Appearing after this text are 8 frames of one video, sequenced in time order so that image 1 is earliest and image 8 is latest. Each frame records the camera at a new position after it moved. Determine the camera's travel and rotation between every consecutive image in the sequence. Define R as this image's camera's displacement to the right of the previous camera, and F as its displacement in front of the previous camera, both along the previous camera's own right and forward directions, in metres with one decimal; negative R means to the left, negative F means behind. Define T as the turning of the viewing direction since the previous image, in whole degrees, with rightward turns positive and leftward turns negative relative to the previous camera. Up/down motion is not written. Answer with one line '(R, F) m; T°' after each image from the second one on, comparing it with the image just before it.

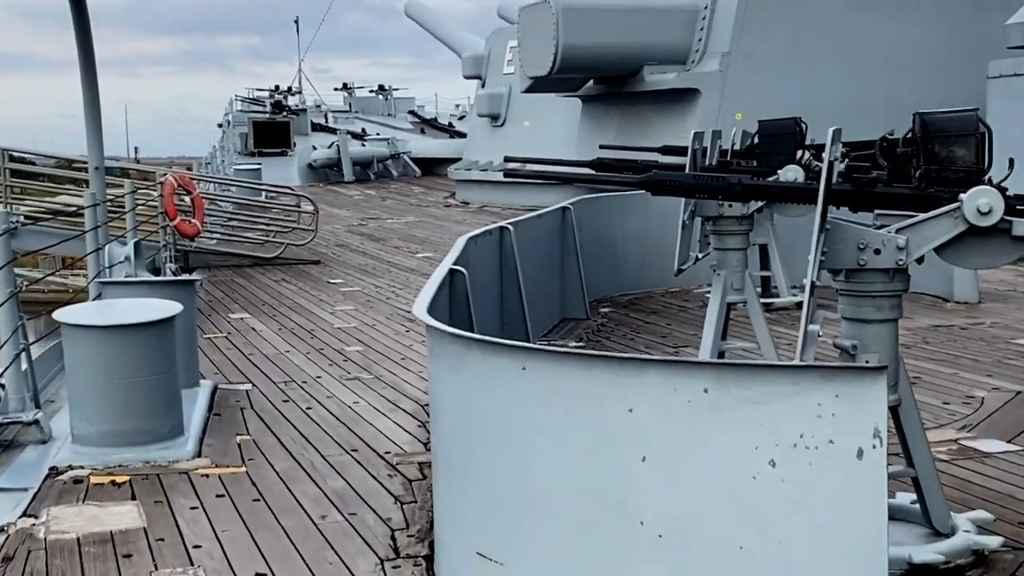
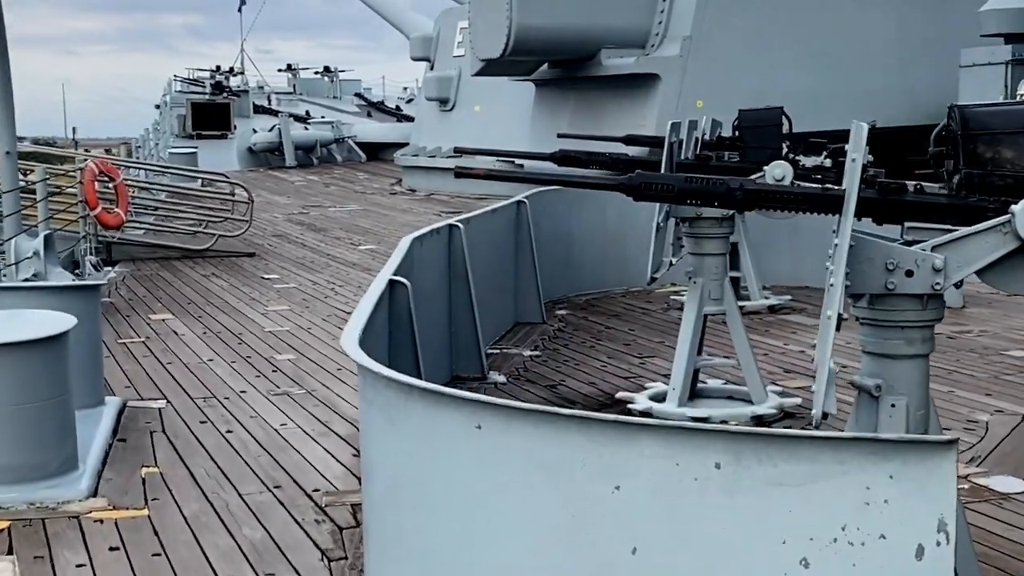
(0.0, +0.6) m; +2°
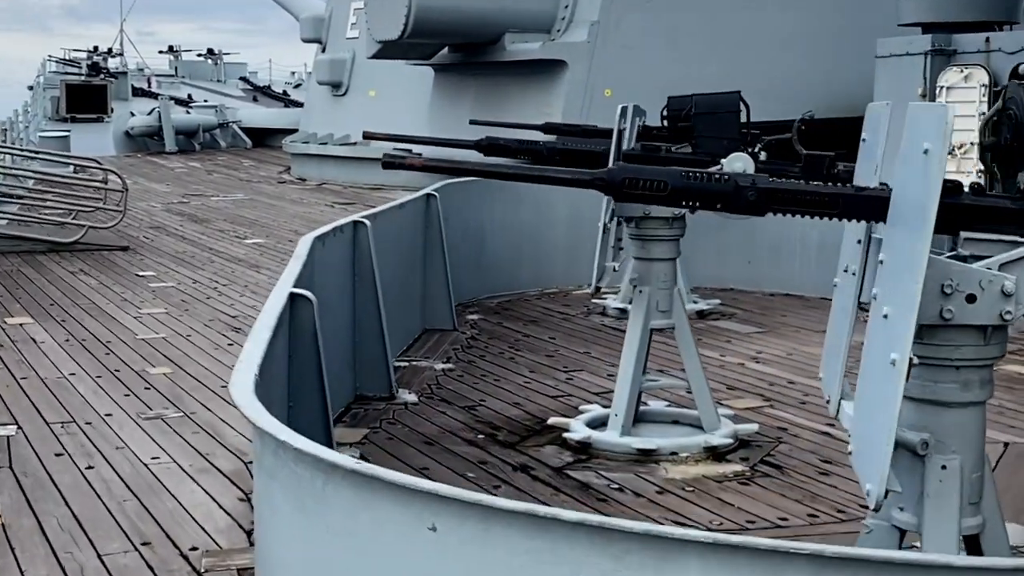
(-0.1, +0.7) m; +5°
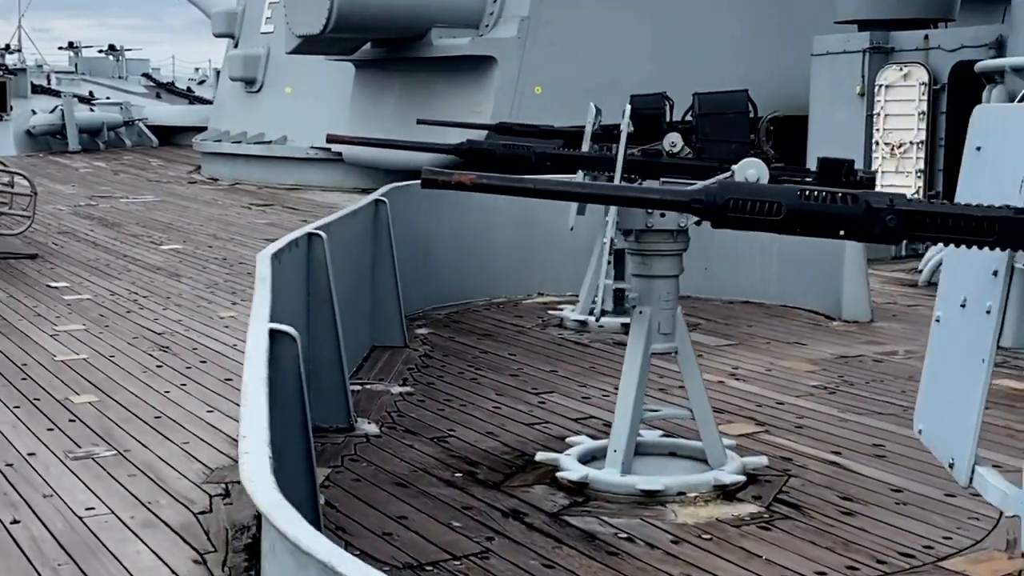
(-0.2, +0.4) m; +4°
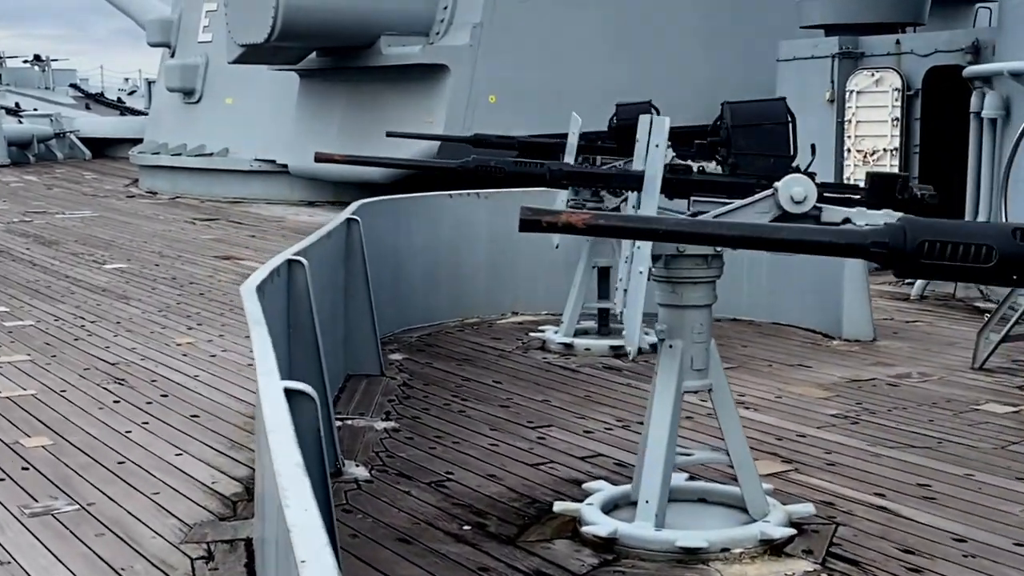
(-0.2, +0.4) m; +3°
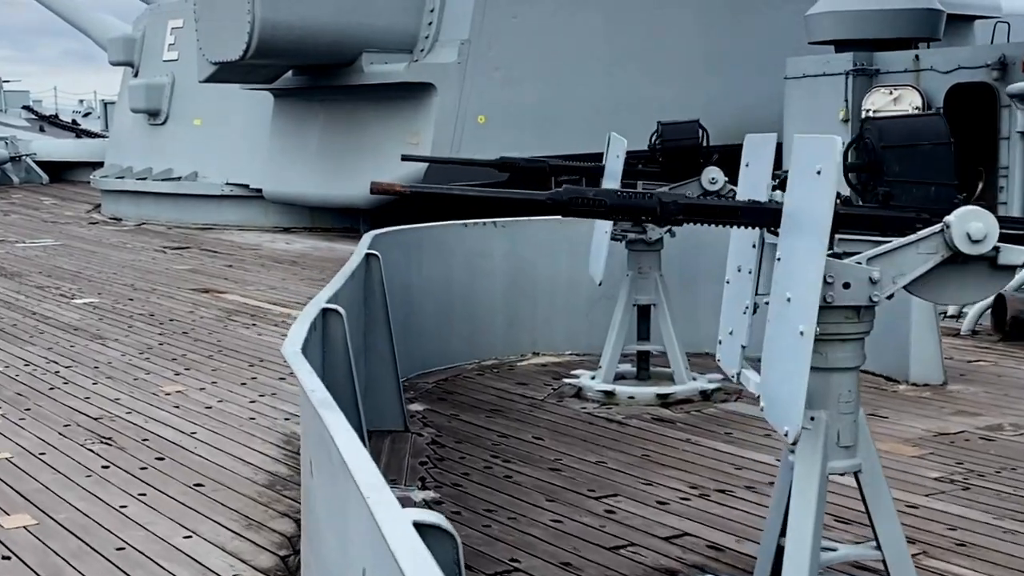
(-0.3, +0.6) m; +2°
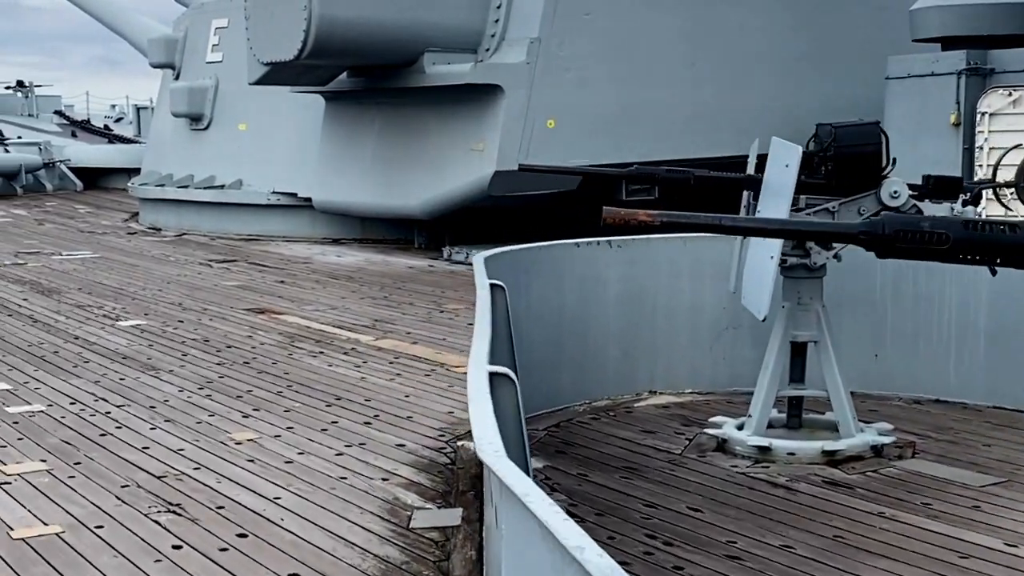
(-0.4, +0.8) m; -1°
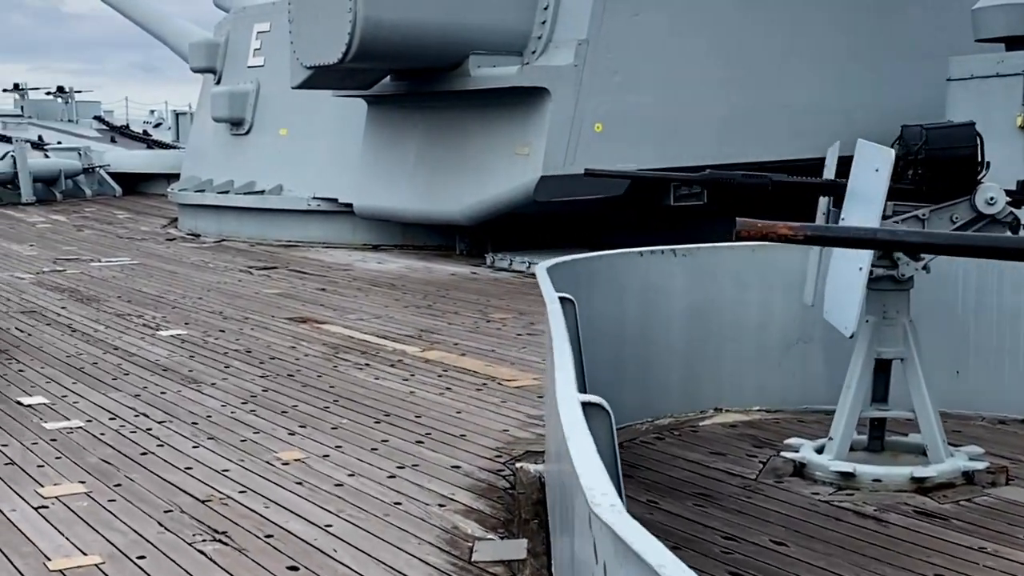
(-0.1, +0.3) m; -1°
